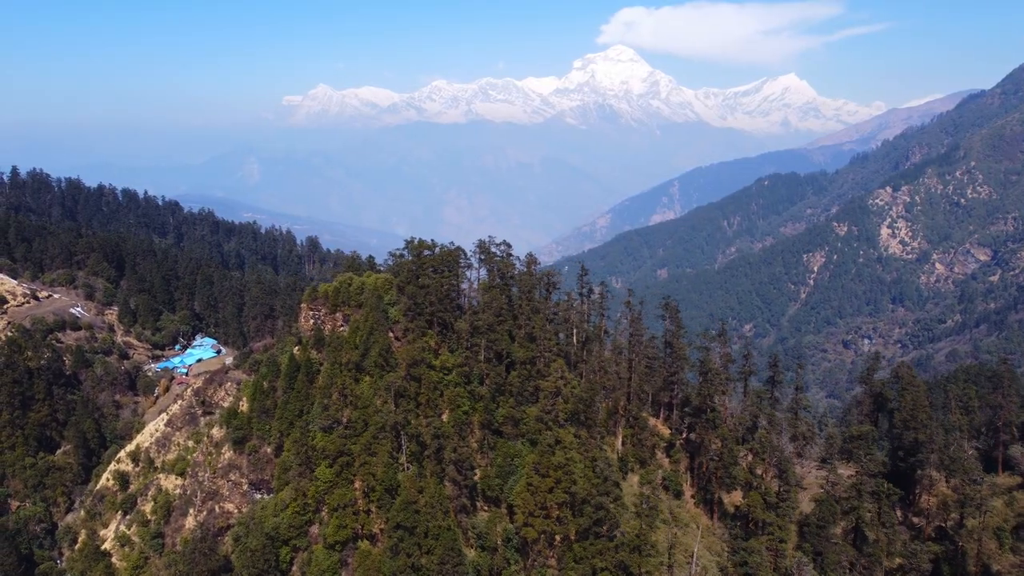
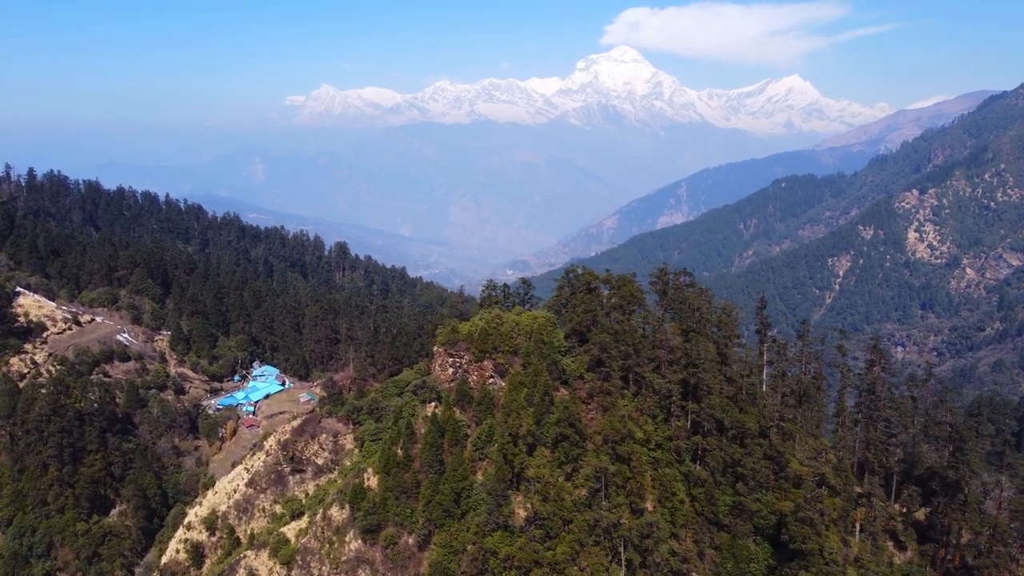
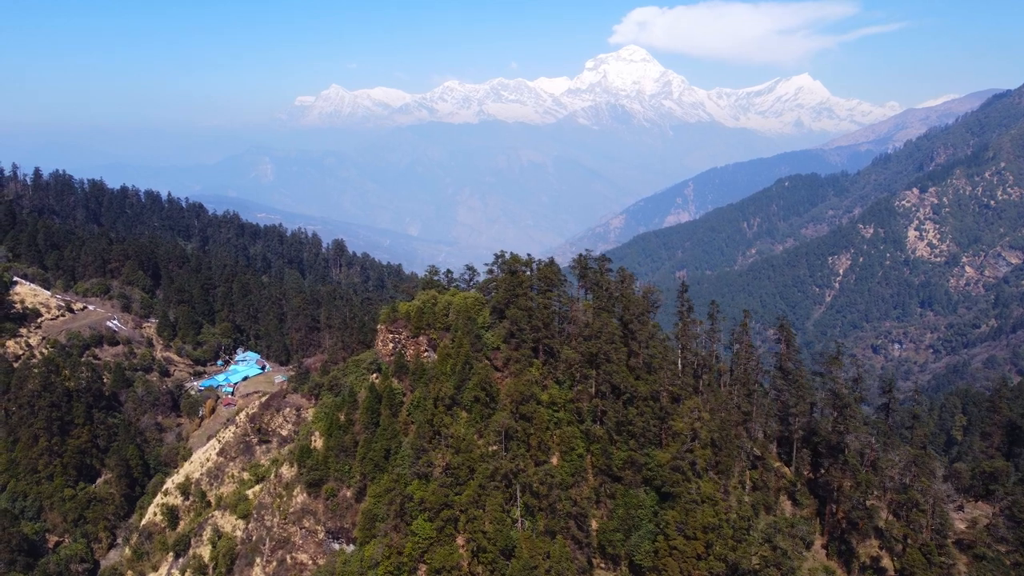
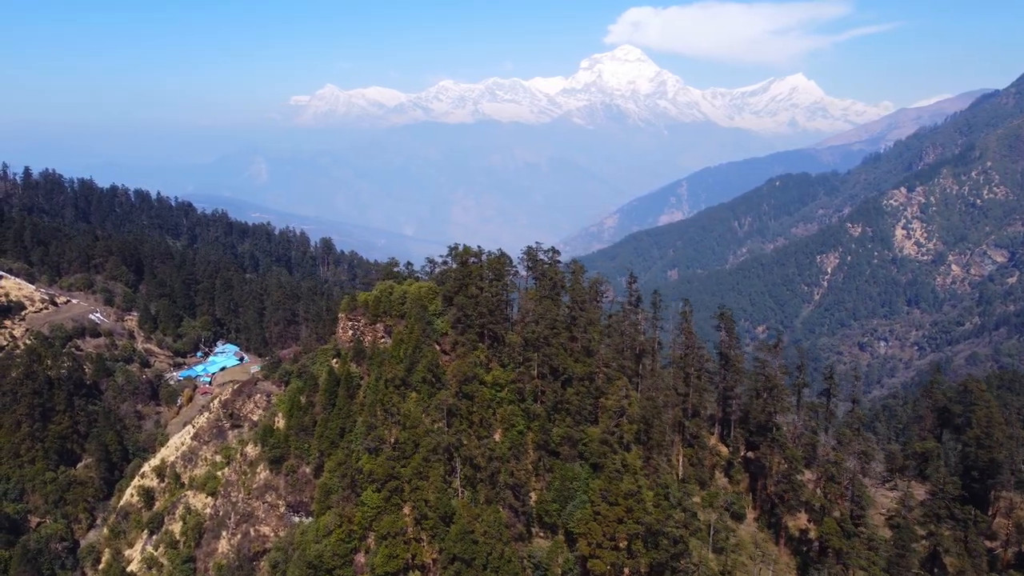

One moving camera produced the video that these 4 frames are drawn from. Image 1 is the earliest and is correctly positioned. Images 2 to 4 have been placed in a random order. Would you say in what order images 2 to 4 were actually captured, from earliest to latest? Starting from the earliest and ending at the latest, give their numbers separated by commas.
4, 3, 2
